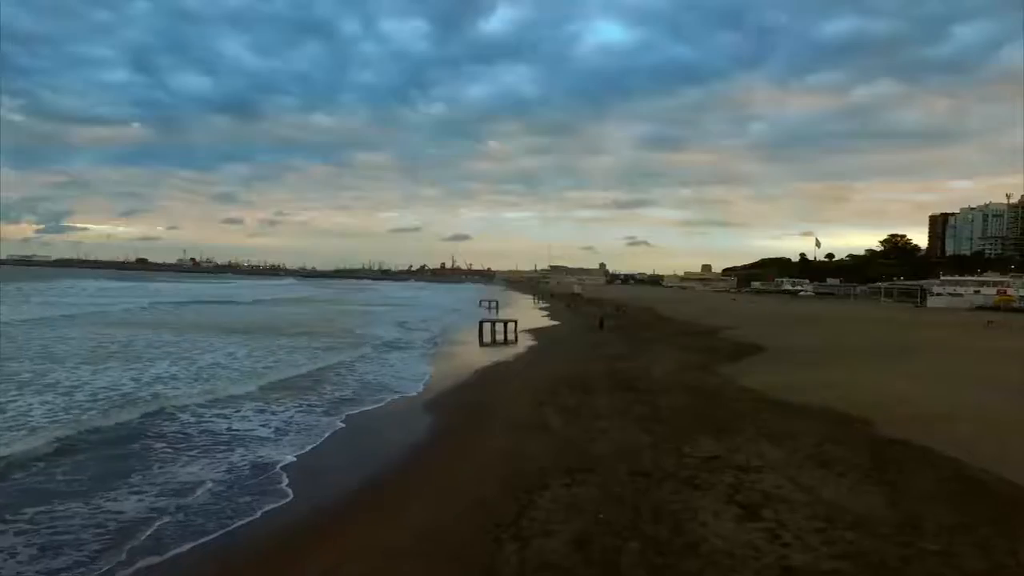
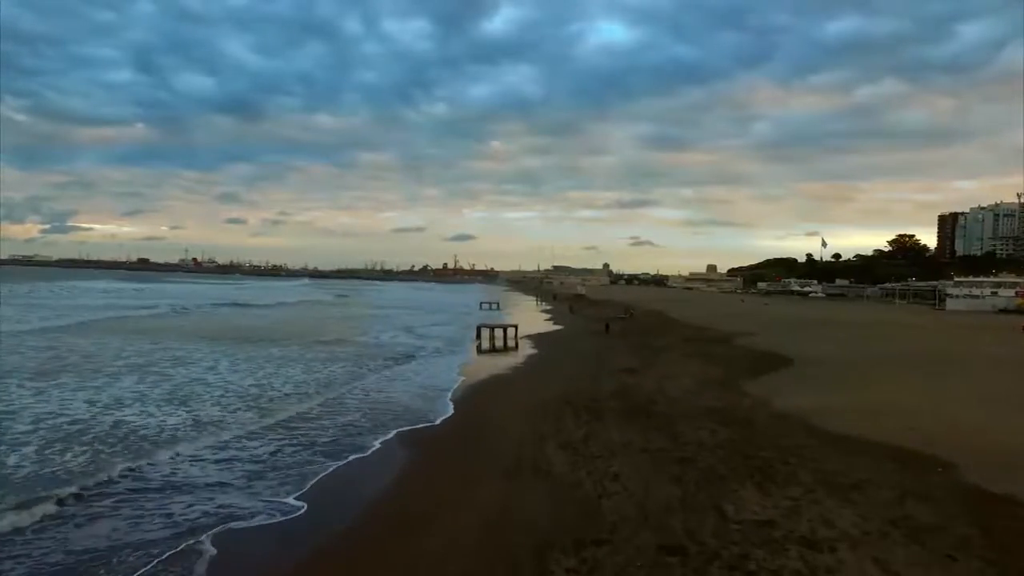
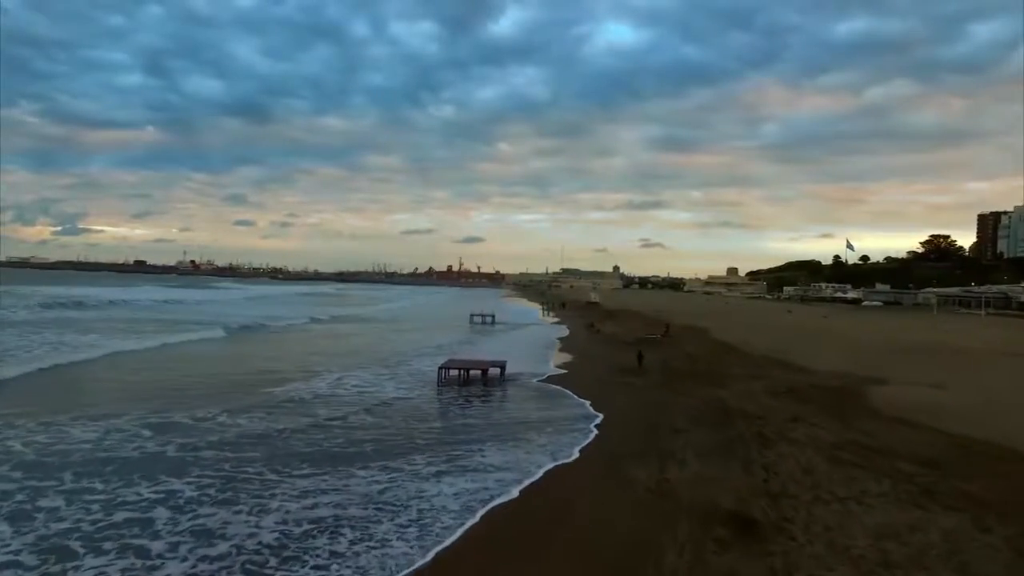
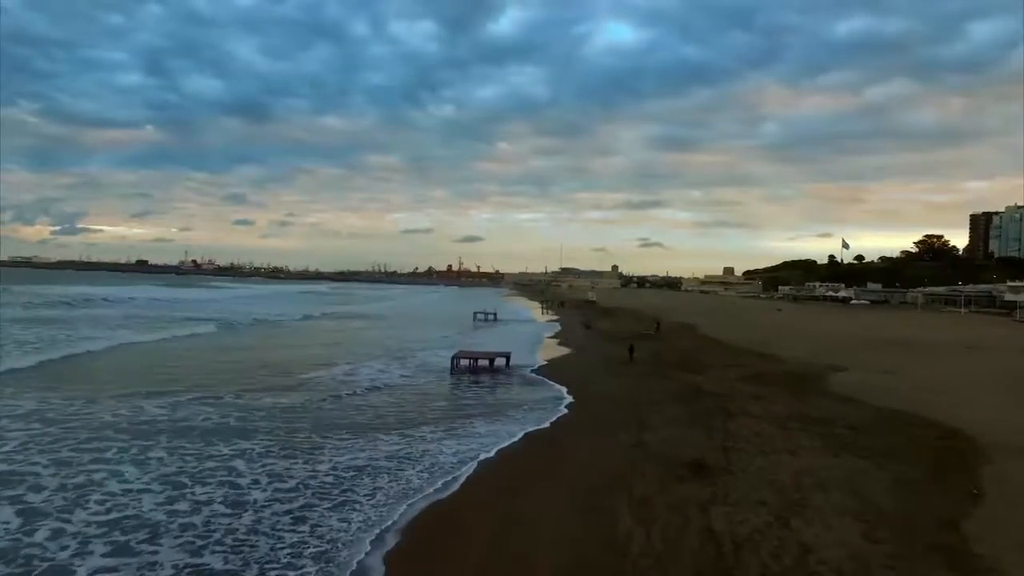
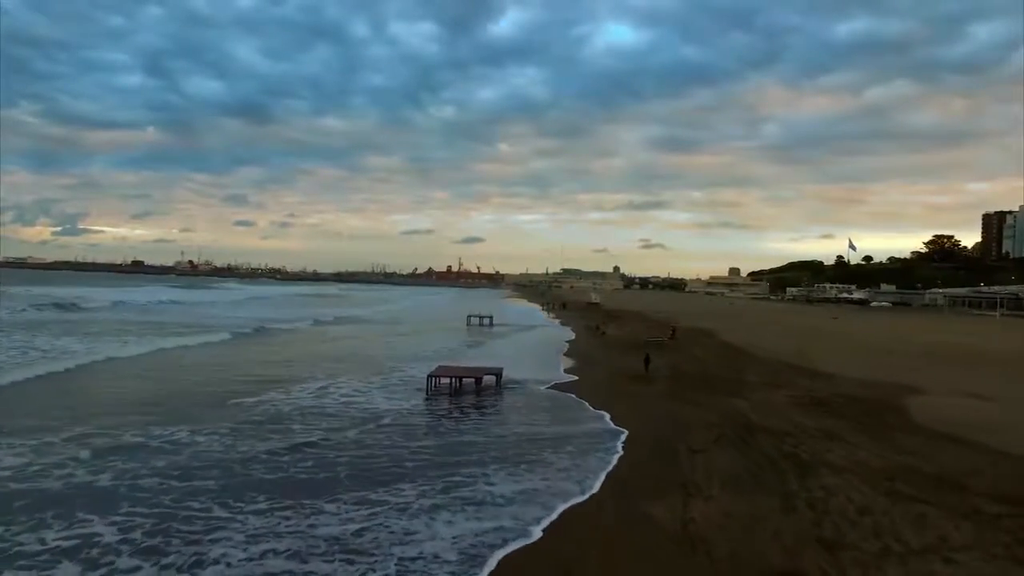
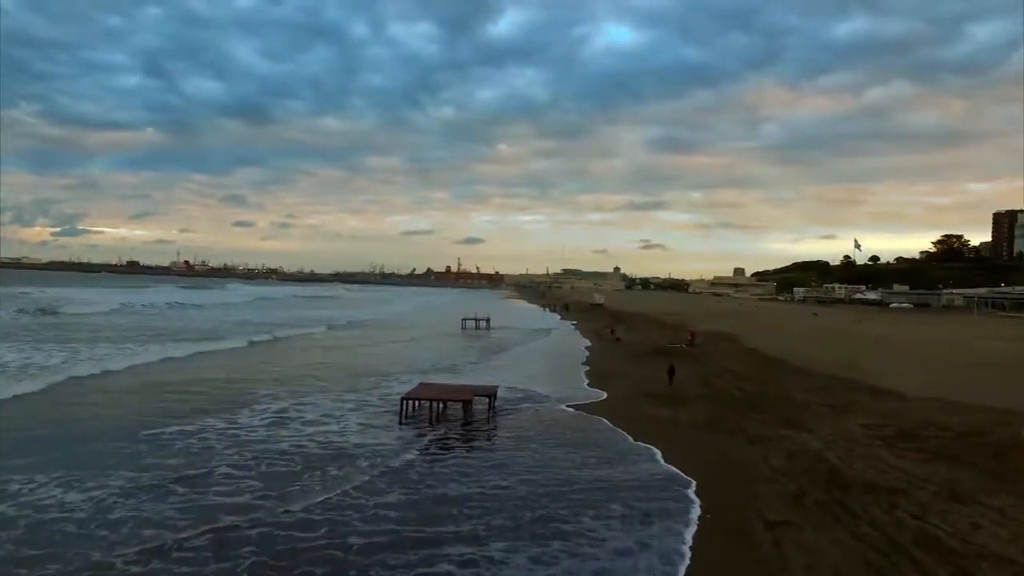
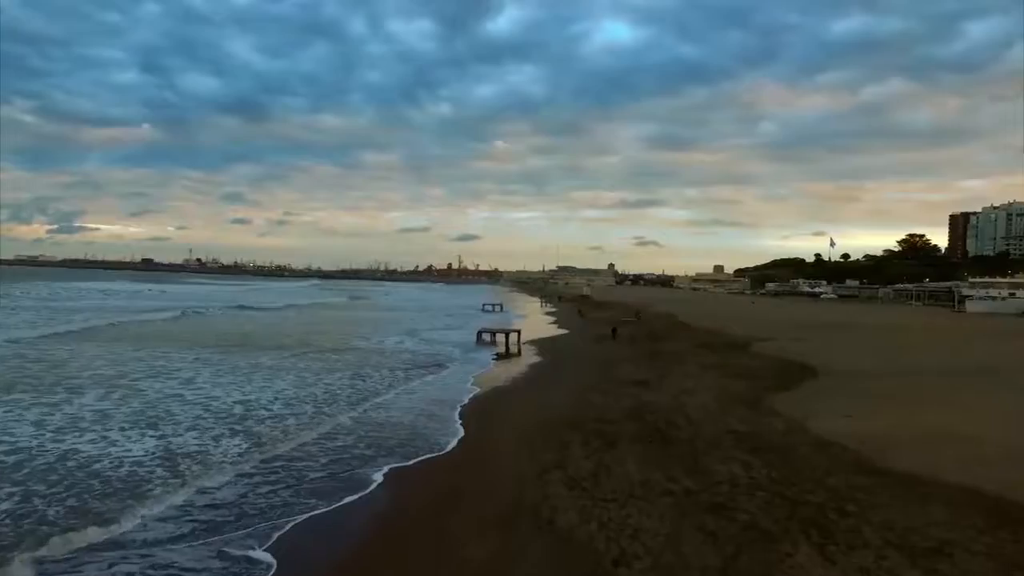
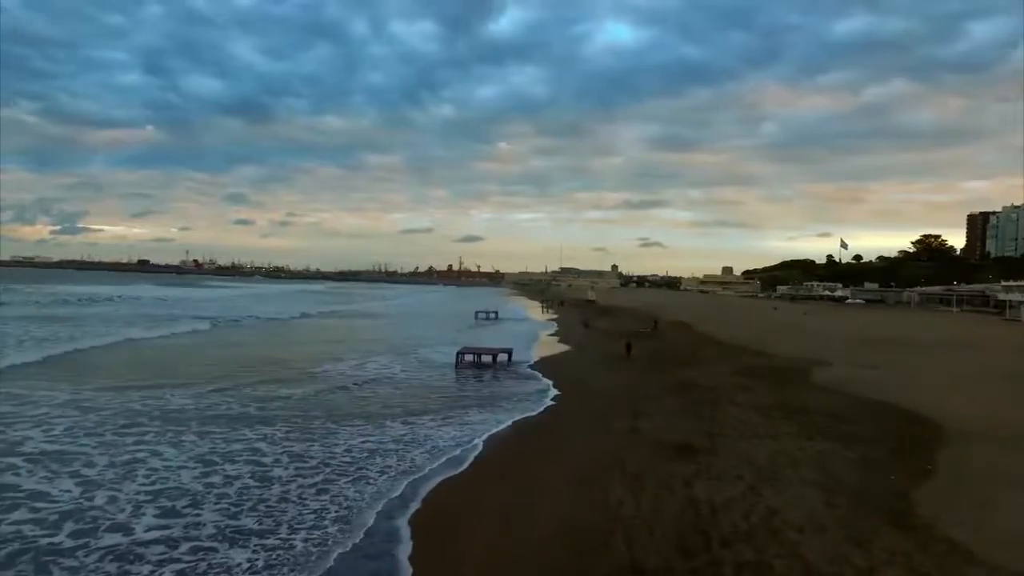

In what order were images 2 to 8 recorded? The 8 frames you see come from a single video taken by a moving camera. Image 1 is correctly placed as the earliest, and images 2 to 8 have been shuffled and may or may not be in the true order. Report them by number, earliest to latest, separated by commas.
2, 7, 8, 4, 3, 5, 6
